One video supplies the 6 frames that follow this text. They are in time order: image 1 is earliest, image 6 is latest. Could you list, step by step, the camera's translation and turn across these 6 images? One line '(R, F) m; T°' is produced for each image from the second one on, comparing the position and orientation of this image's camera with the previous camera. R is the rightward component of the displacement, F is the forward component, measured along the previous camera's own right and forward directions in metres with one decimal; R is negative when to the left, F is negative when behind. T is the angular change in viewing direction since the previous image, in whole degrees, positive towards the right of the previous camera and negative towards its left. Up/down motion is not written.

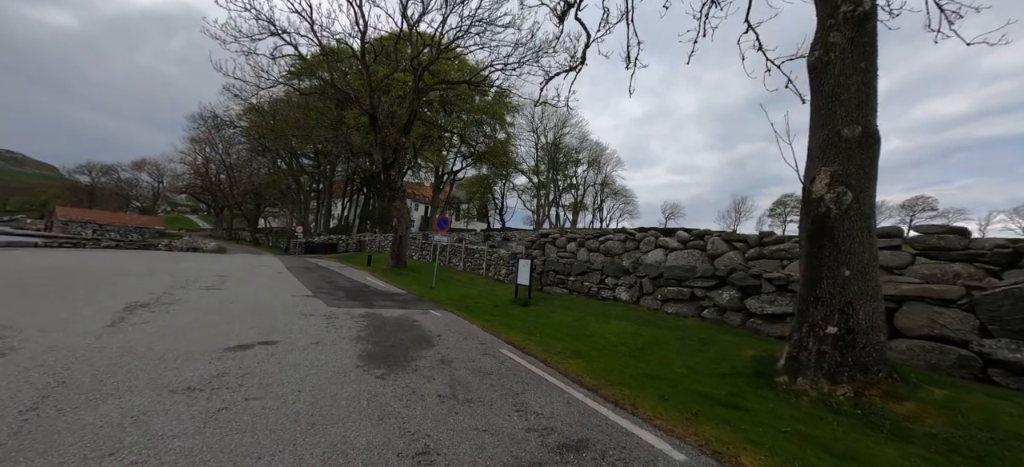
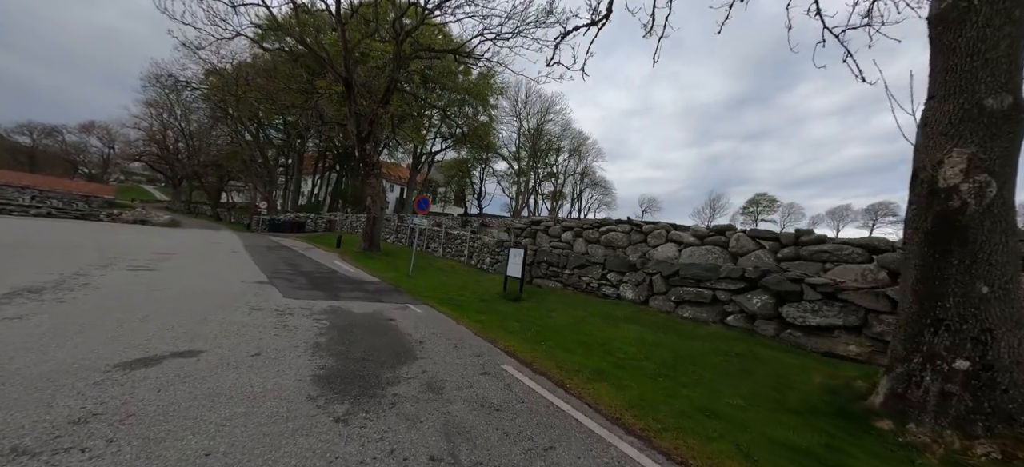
(-0.4, +1.4) m; +4°
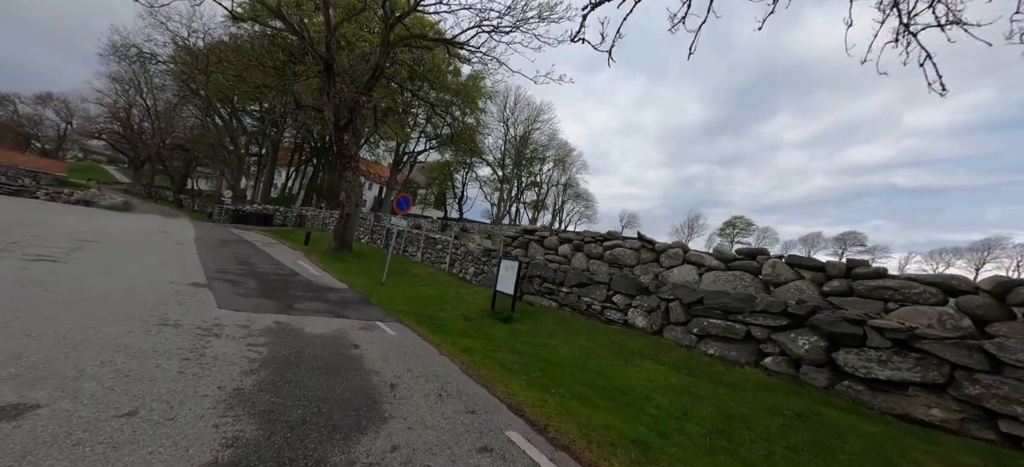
(-0.4, +1.3) m; +3°
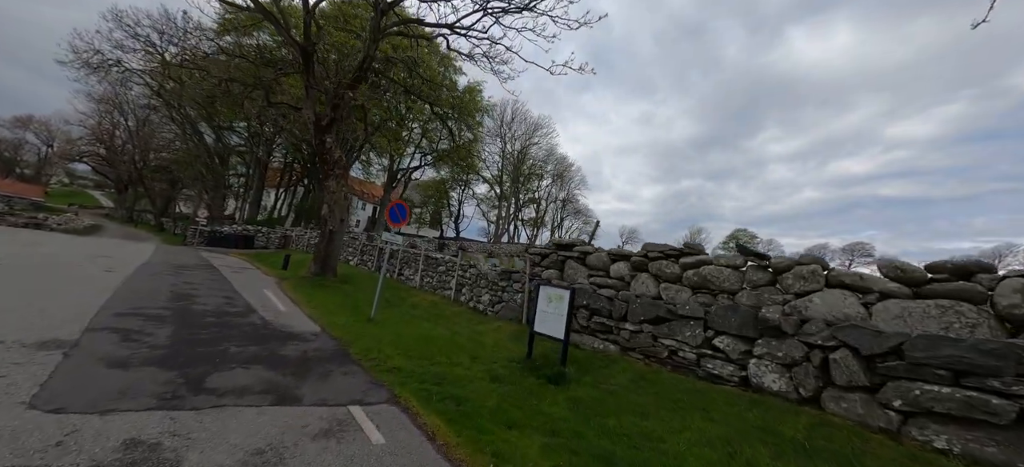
(-0.8, +2.7) m; +1°
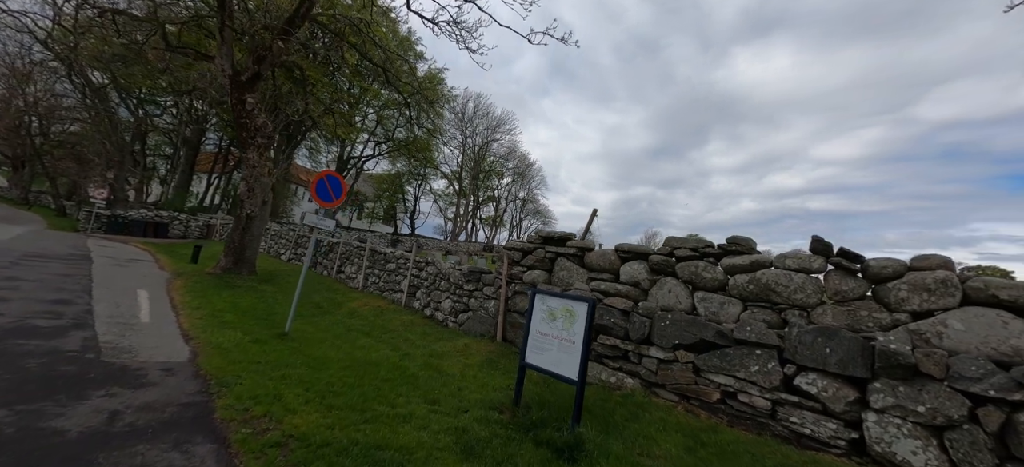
(-0.3, +2.1) m; +6°
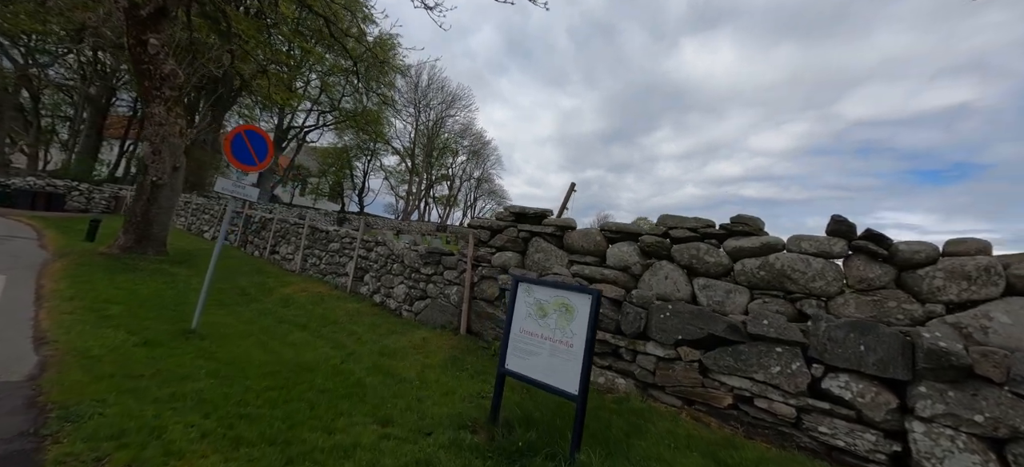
(-0.2, +0.9) m; +7°
